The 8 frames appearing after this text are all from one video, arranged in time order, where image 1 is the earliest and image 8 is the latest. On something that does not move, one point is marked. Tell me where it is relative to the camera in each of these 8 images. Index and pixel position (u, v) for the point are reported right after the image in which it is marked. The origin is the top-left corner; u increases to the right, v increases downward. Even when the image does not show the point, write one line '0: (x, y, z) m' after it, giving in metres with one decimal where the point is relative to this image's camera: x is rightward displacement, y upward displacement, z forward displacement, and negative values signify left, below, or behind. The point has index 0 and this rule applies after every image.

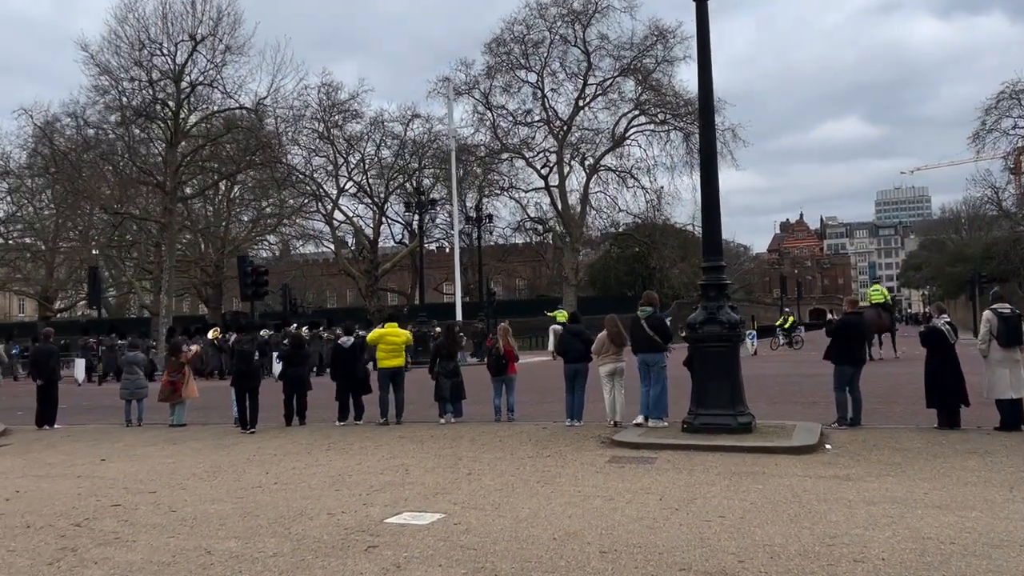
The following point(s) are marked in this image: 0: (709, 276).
0: (+3.0, +0.2, +12.6) m
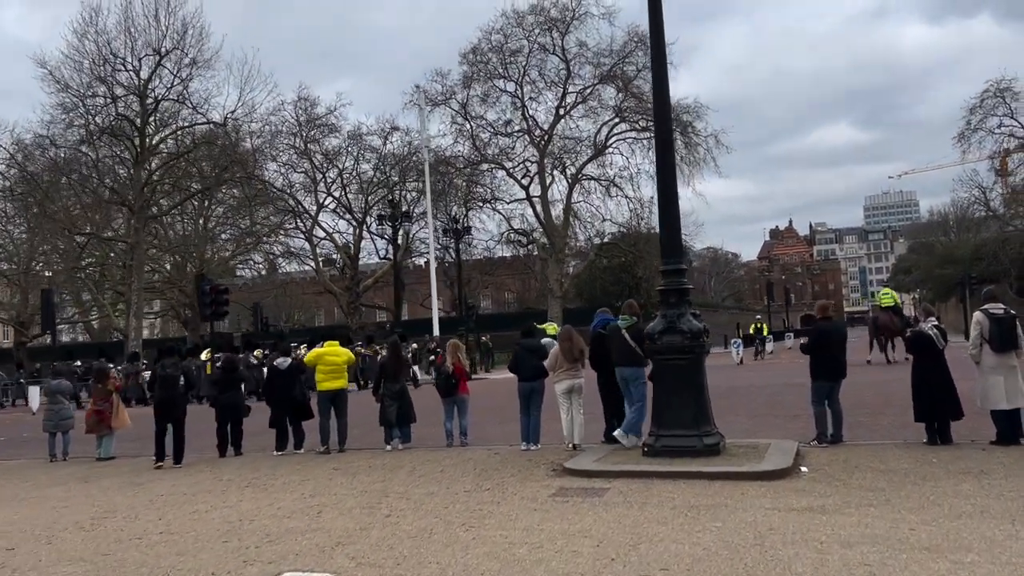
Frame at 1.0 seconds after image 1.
0: (+2.2, +0.1, +11.3) m
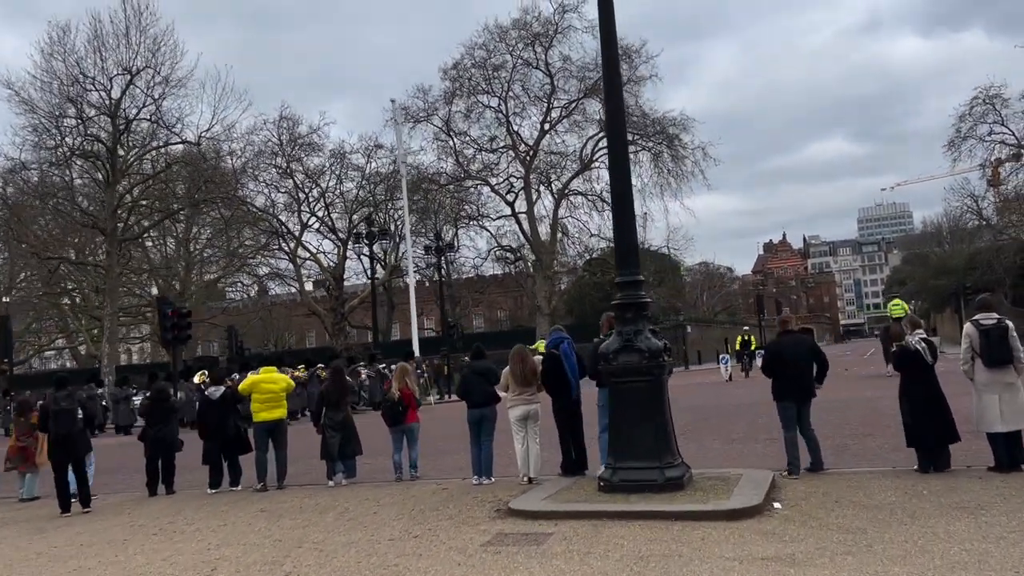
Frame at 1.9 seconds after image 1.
0: (+1.4, -0.1, +10.2) m
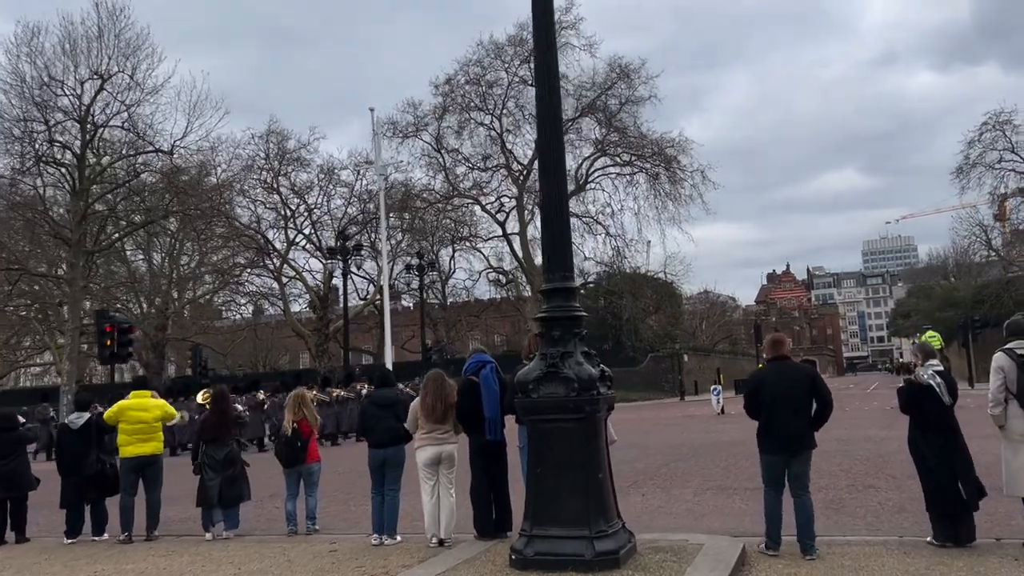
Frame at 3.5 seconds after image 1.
0: (+0.4, -0.2, +7.8) m
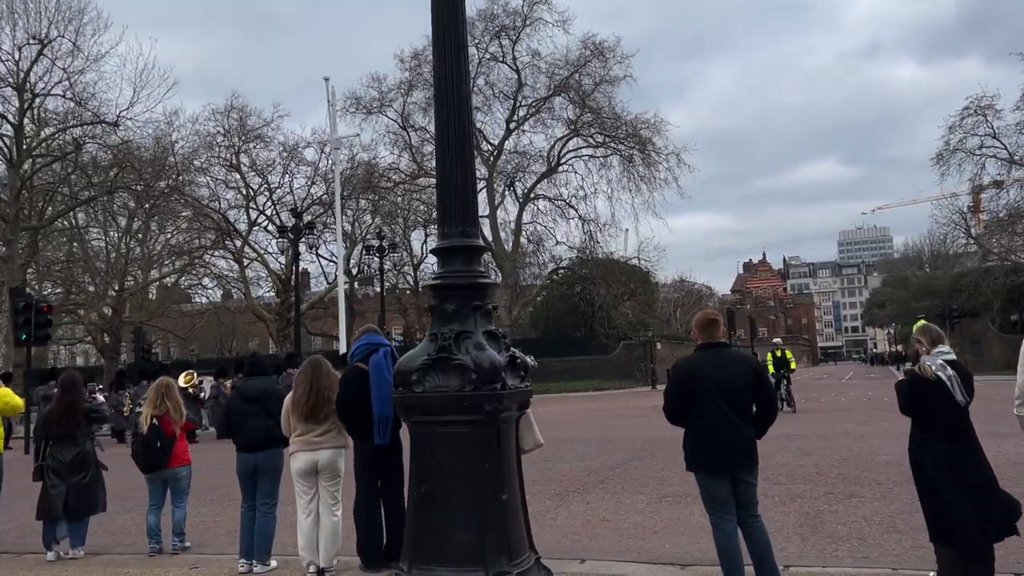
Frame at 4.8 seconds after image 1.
0: (-0.5, +0.1, +5.9) m
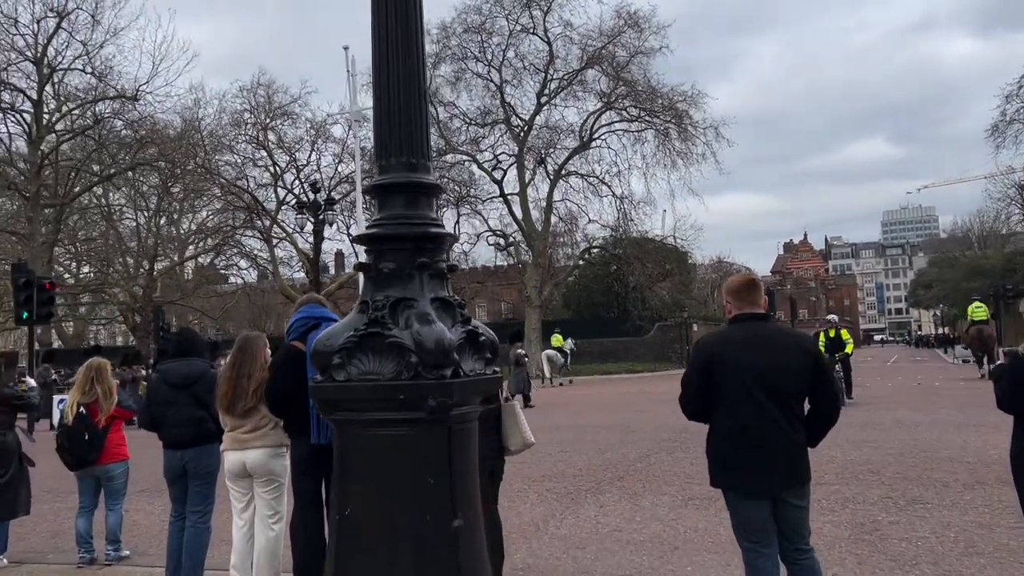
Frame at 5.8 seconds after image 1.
0: (-0.7, +0.4, +4.4) m
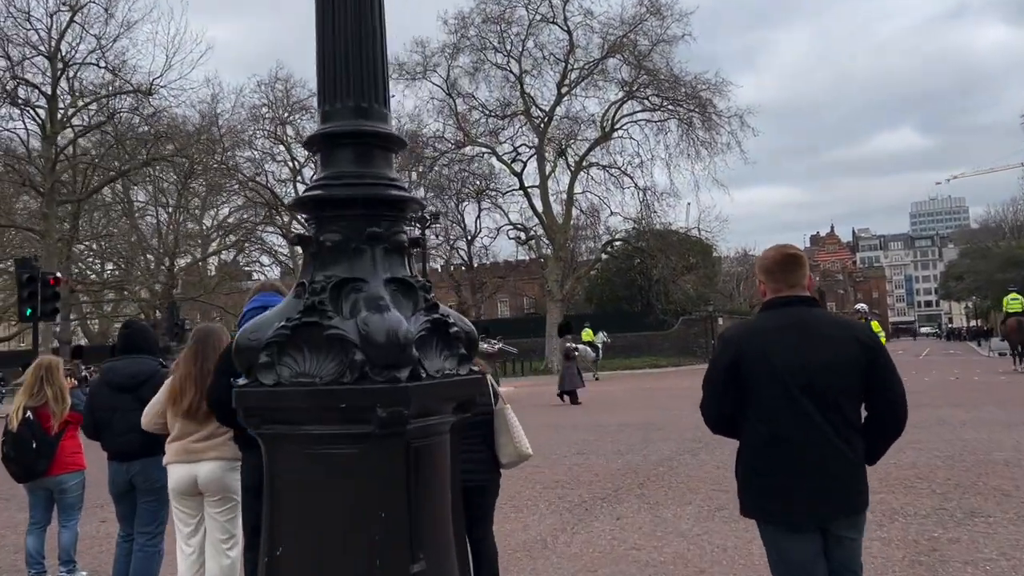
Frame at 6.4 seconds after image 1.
0: (-0.8, +0.5, +3.4) m
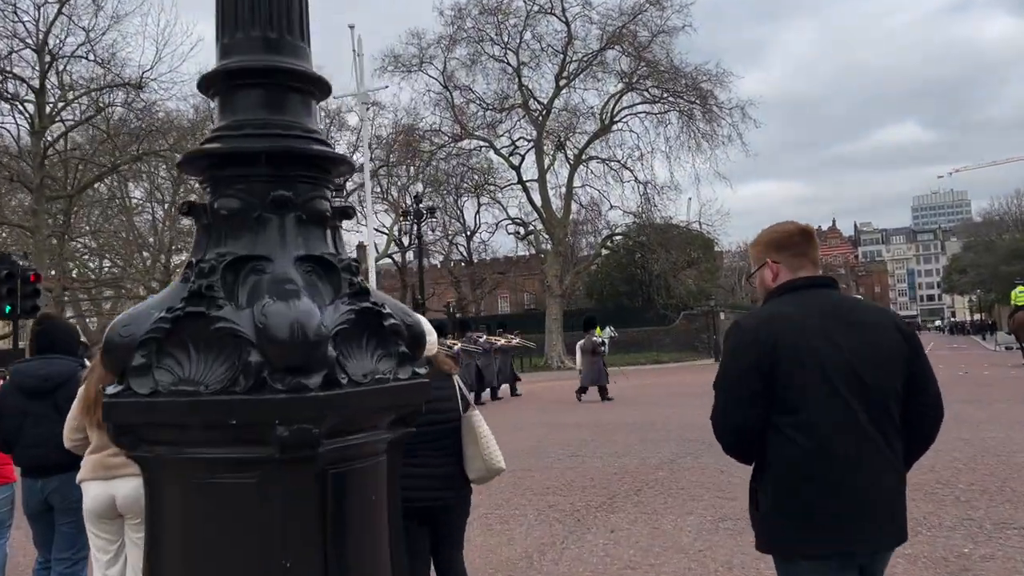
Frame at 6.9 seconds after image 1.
0: (-0.9, +0.5, +2.7) m
